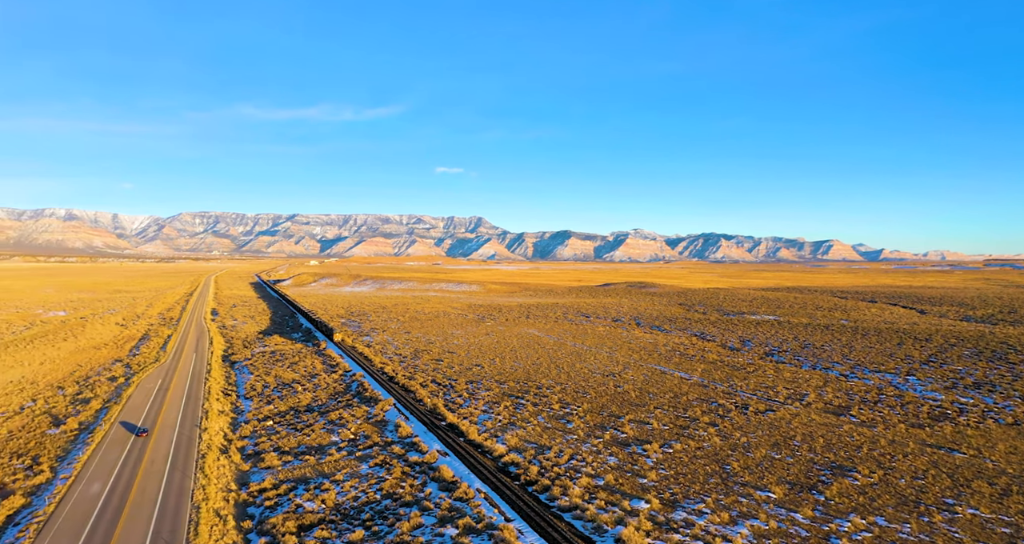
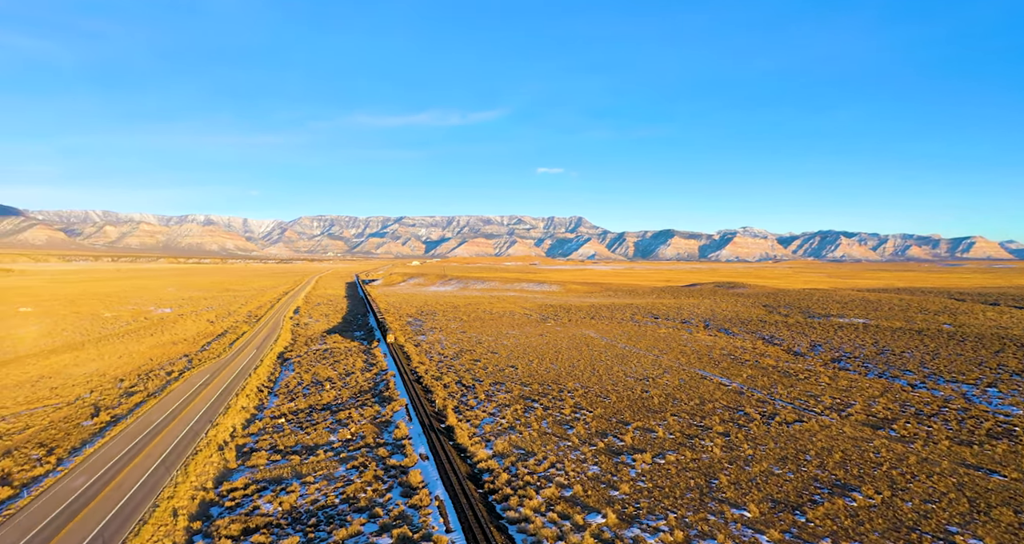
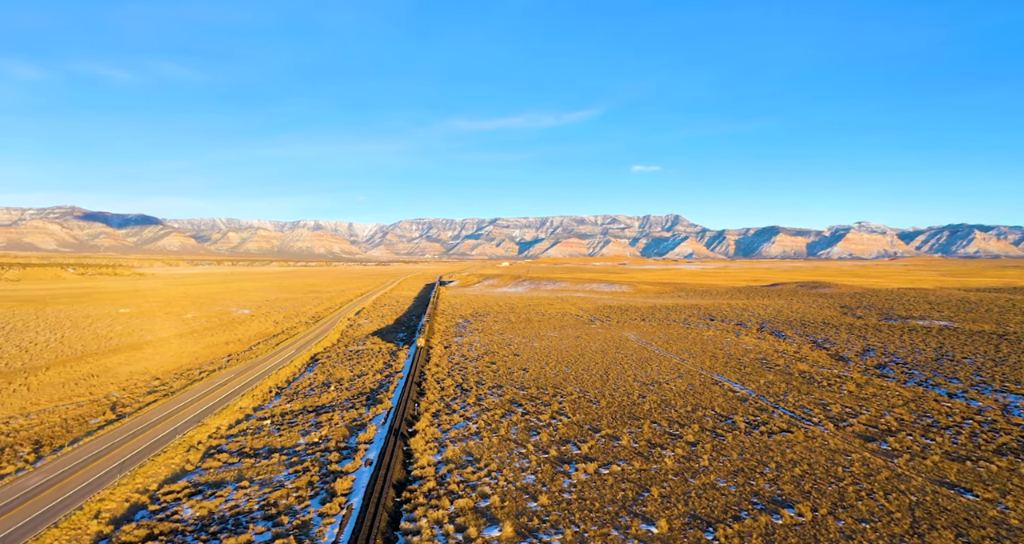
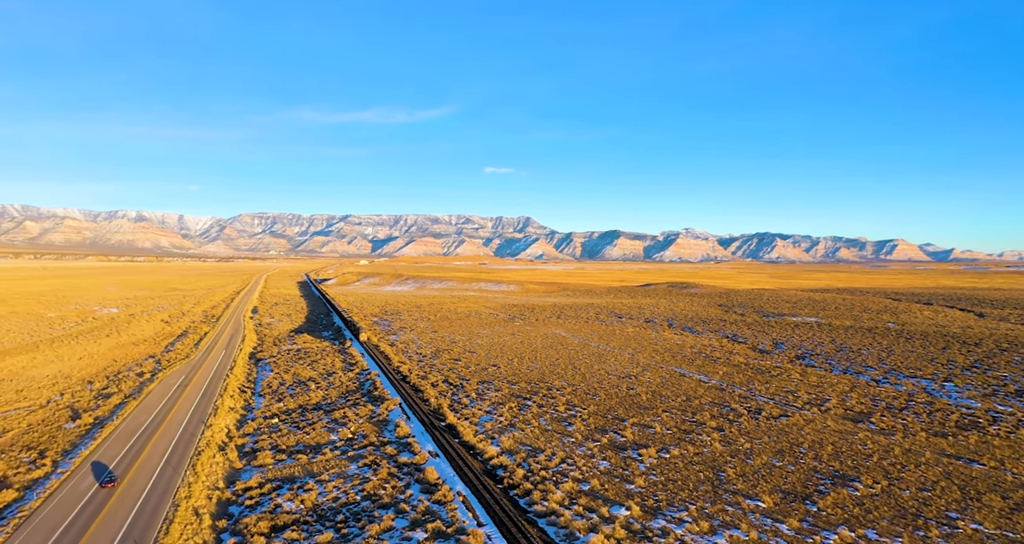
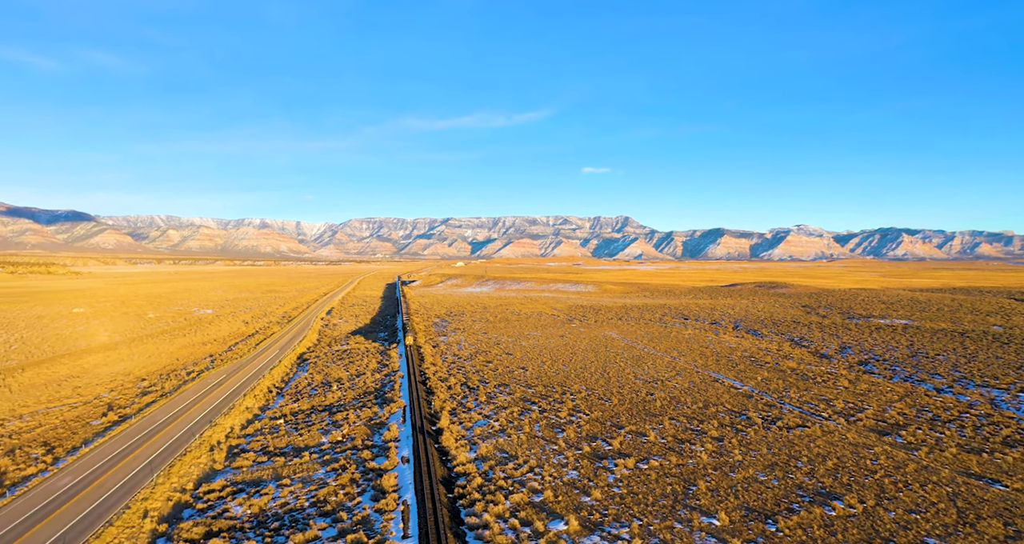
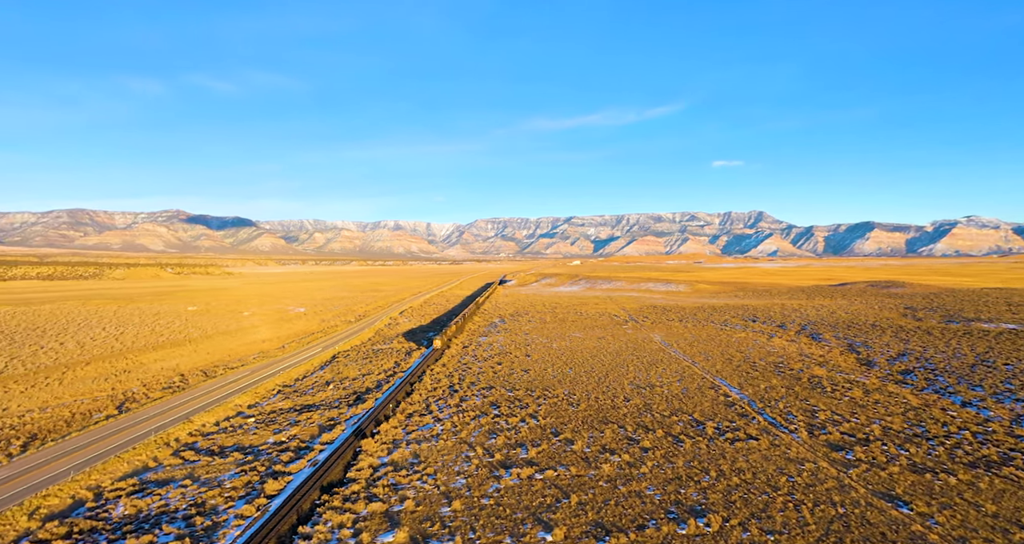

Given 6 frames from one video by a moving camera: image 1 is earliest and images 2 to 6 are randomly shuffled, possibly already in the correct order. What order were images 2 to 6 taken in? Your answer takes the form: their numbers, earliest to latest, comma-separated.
4, 2, 5, 3, 6
